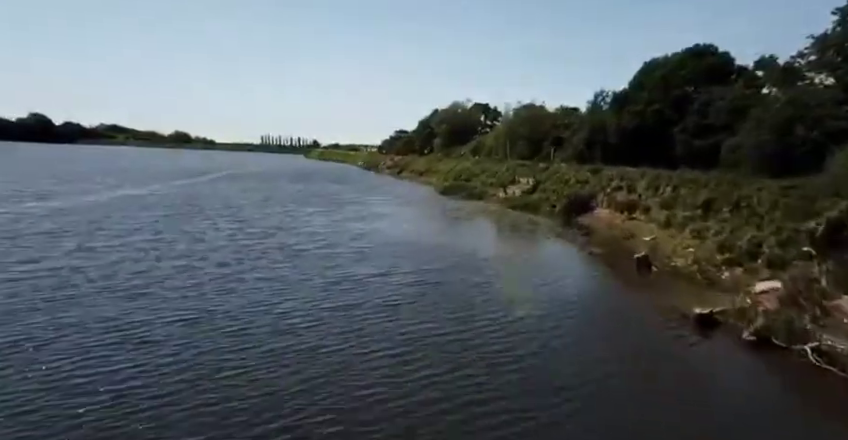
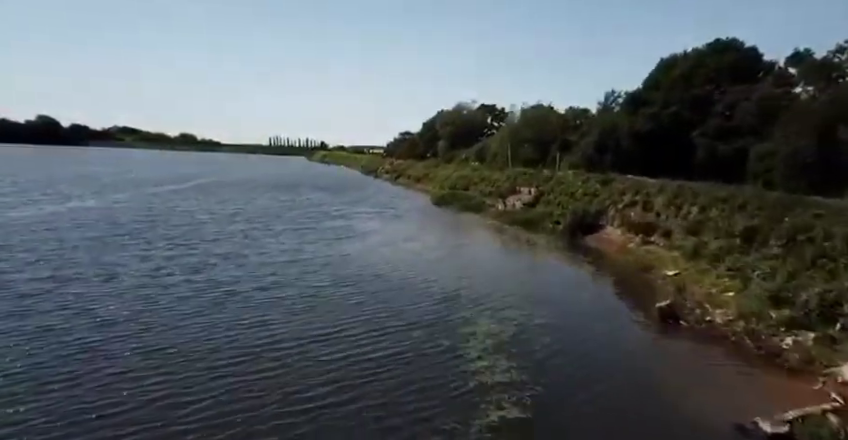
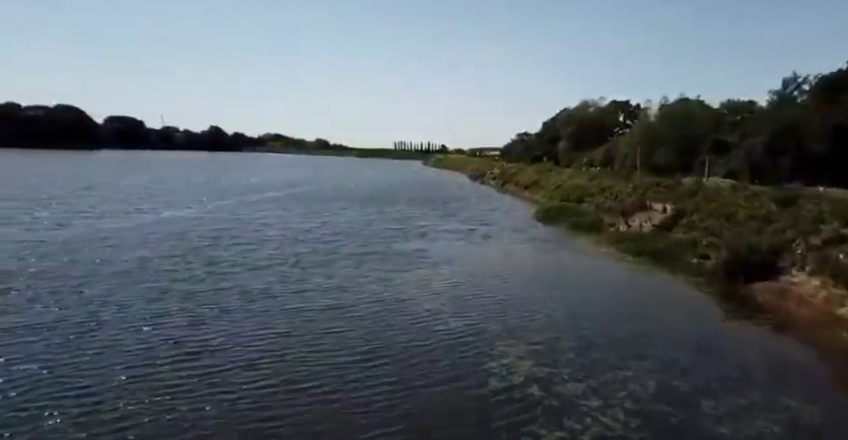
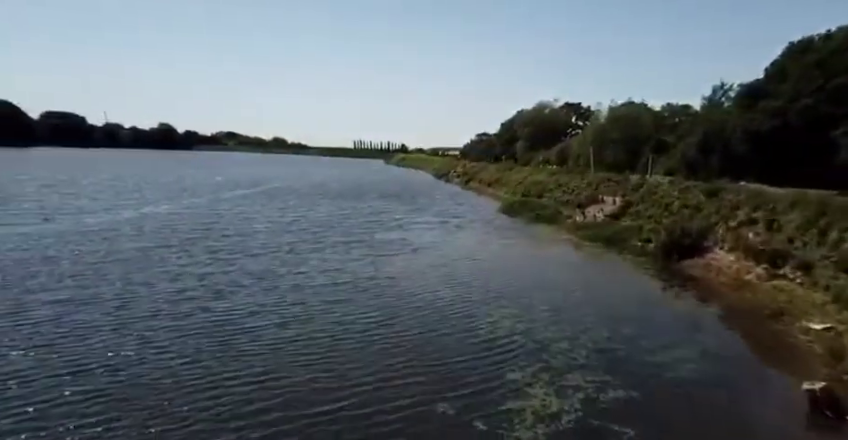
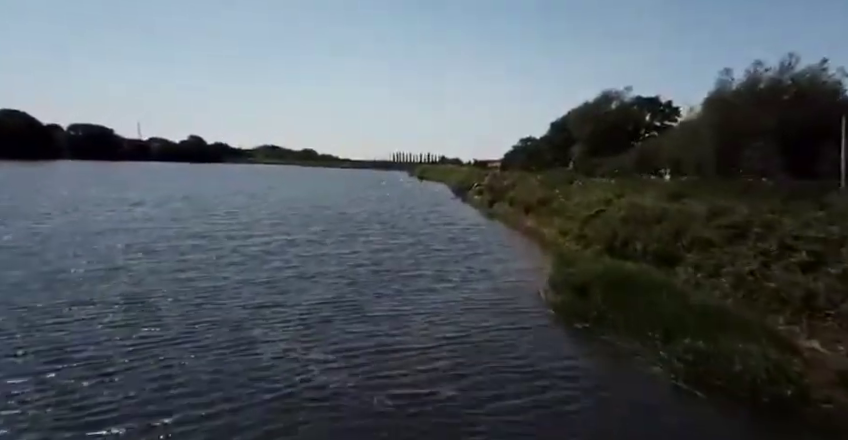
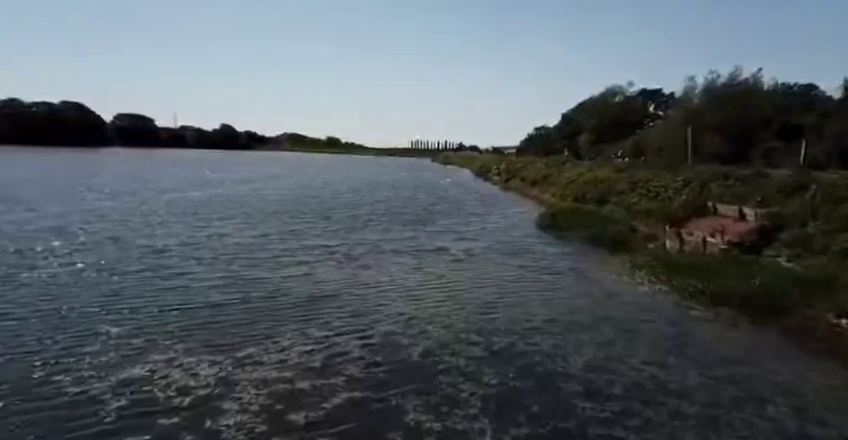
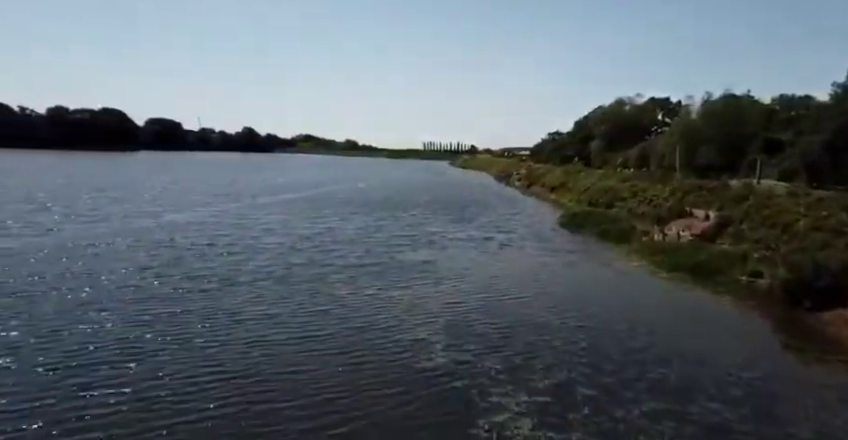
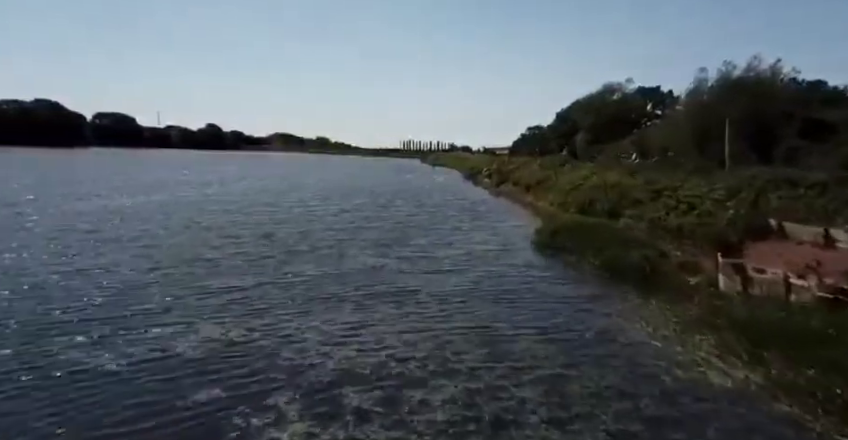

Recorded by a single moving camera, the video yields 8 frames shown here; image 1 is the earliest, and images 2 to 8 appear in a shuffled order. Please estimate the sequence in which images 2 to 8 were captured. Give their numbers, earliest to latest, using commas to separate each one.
2, 4, 3, 7, 6, 8, 5
